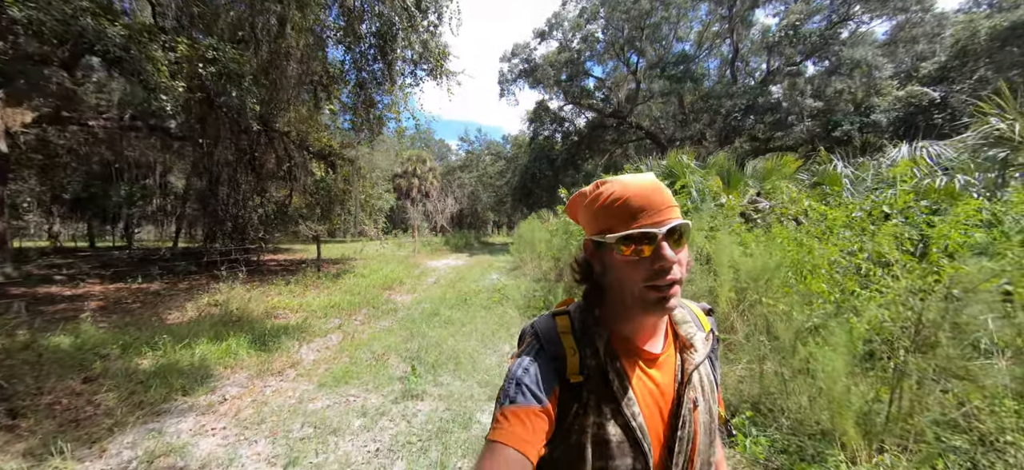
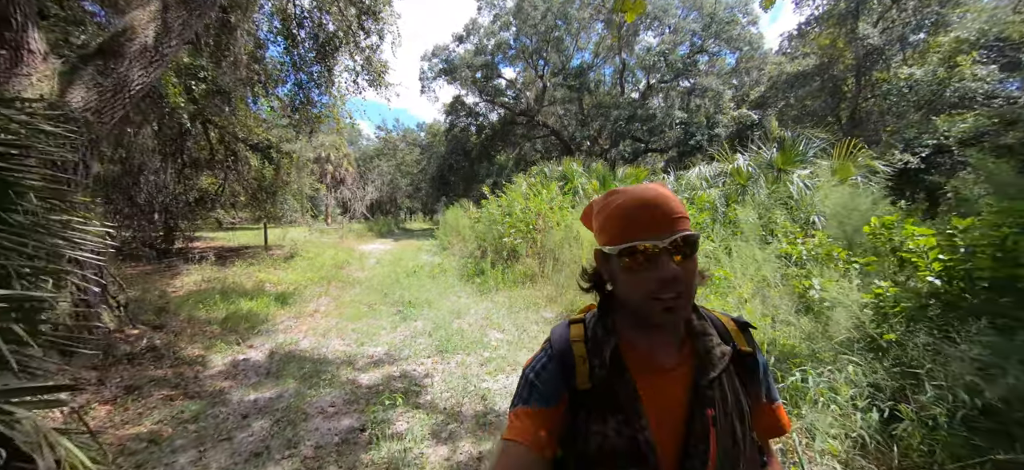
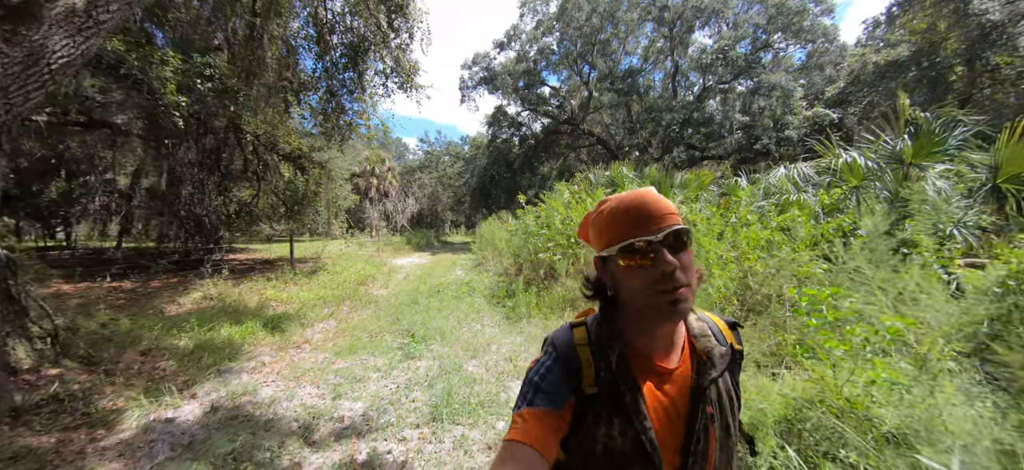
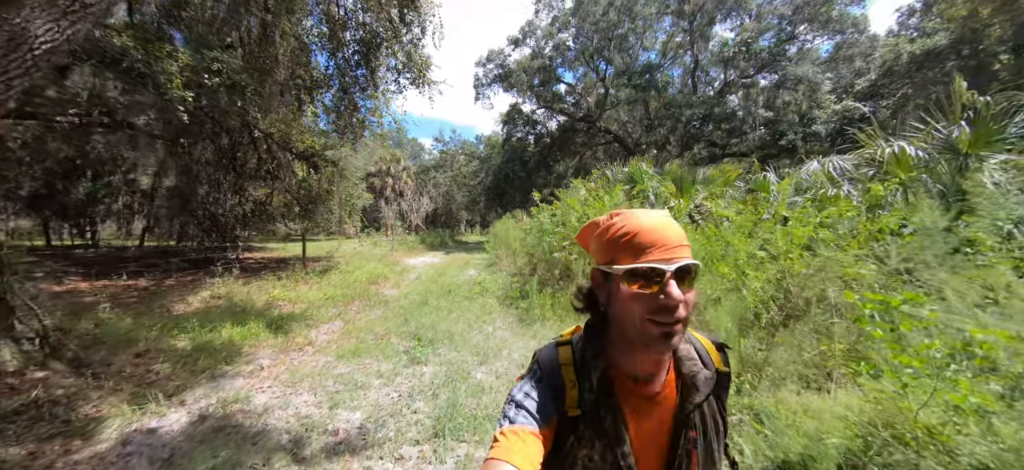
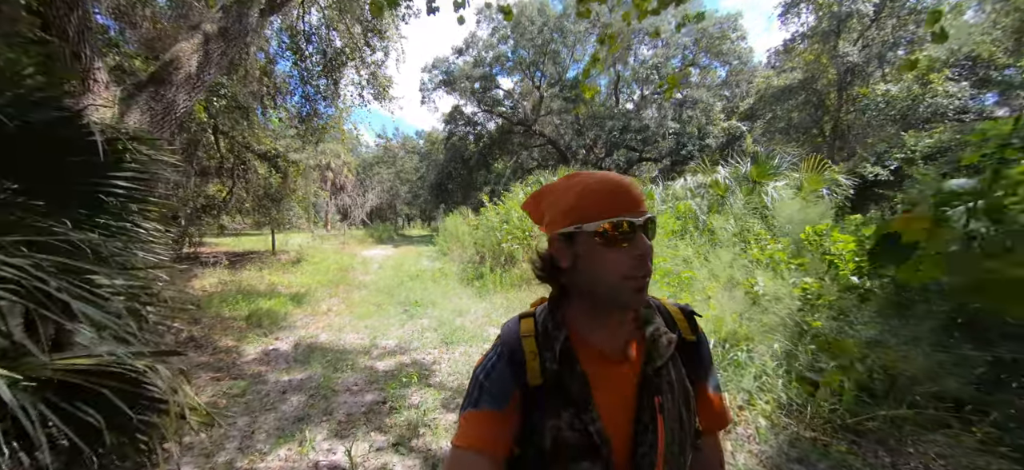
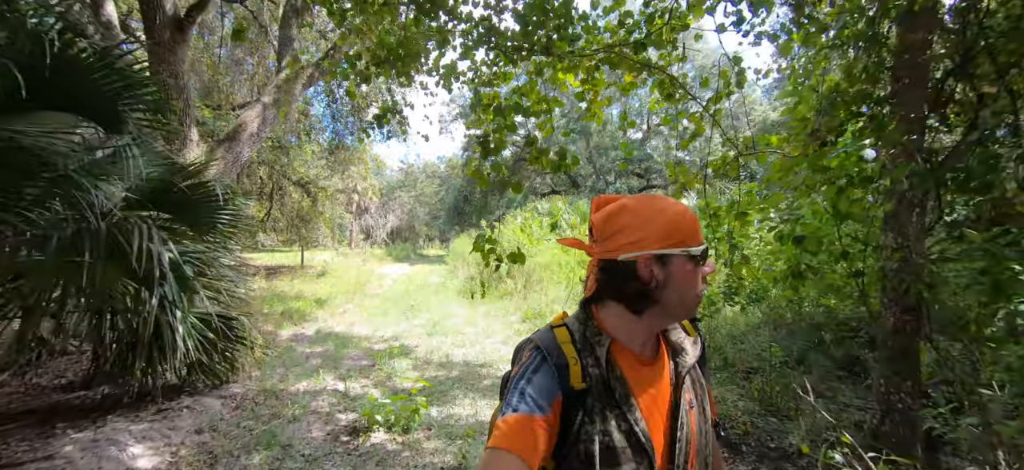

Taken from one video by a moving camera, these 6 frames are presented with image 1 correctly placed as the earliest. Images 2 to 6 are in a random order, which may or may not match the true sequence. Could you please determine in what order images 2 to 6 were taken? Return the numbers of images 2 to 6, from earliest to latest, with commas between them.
4, 3, 2, 5, 6
